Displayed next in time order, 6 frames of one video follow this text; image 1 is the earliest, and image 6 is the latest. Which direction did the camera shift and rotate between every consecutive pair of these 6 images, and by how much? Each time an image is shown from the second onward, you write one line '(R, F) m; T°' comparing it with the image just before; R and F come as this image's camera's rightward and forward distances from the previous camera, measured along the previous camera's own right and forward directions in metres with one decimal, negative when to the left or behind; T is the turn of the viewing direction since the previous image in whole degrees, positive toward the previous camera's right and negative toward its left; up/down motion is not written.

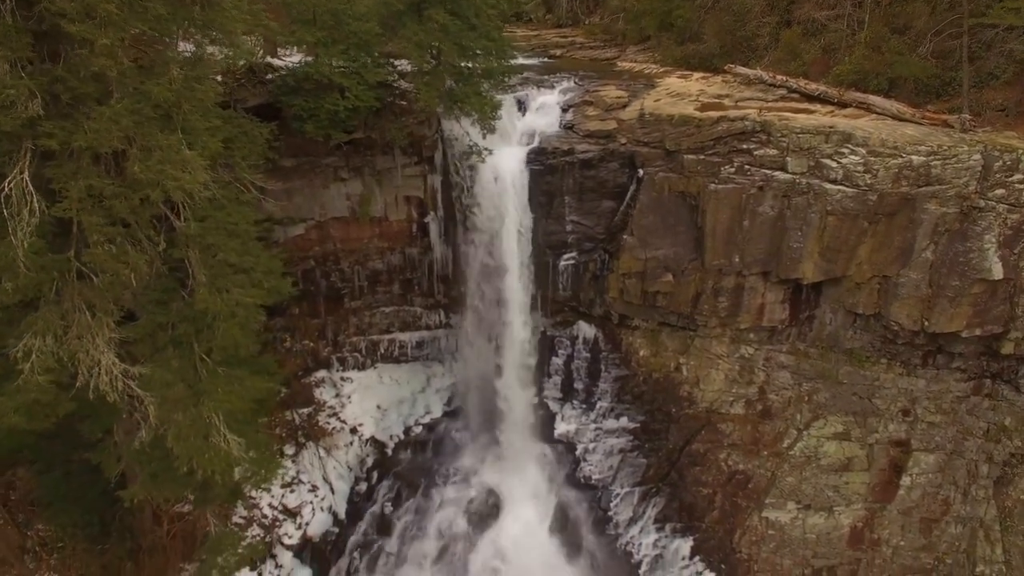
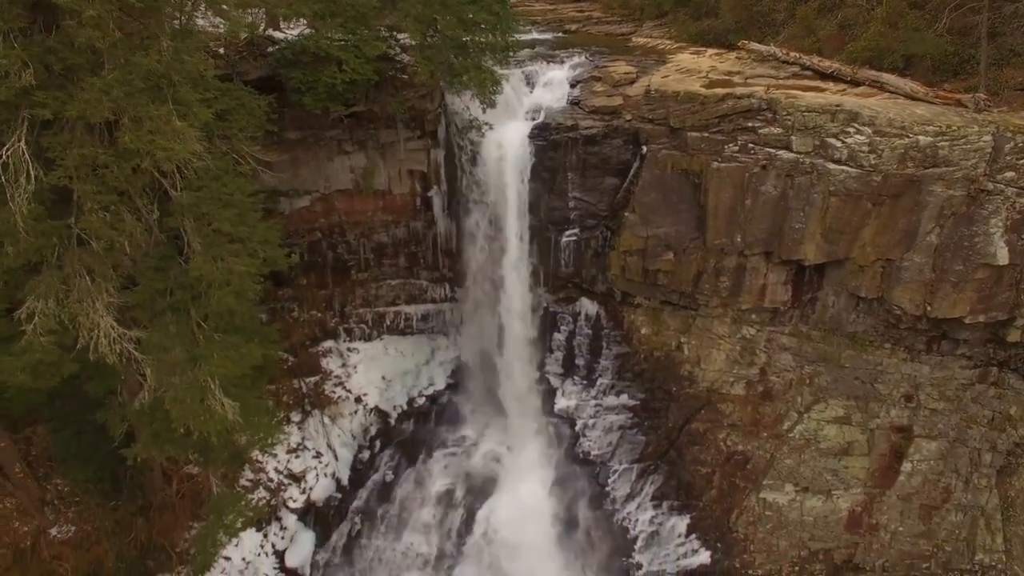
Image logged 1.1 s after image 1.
(+0.6, -0.1) m; -2°
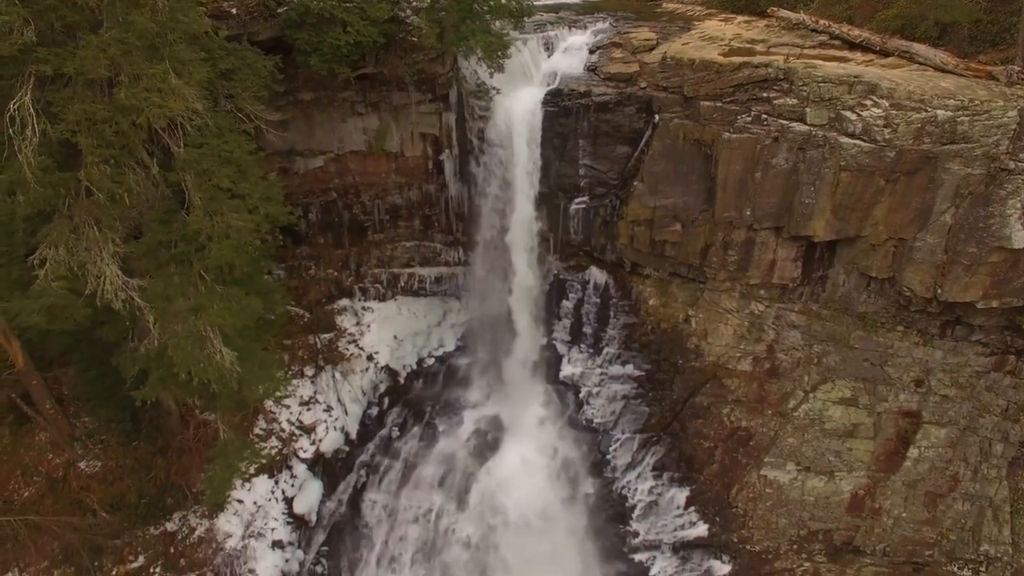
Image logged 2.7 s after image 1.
(+0.8, -0.1) m; -4°
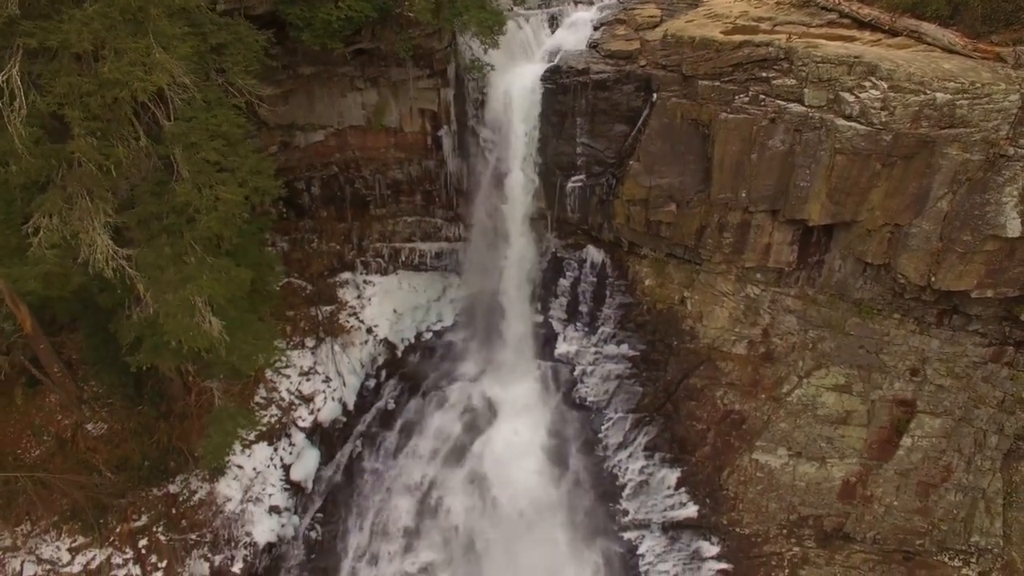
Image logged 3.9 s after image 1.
(+0.6, -0.1) m; -2°
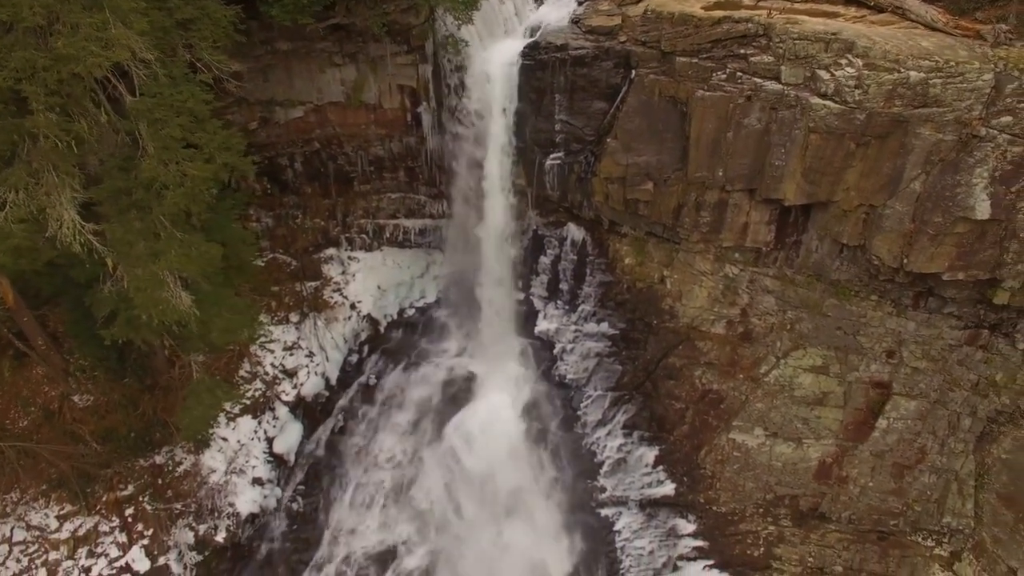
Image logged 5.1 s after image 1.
(+0.7, 0.0) m; -1°
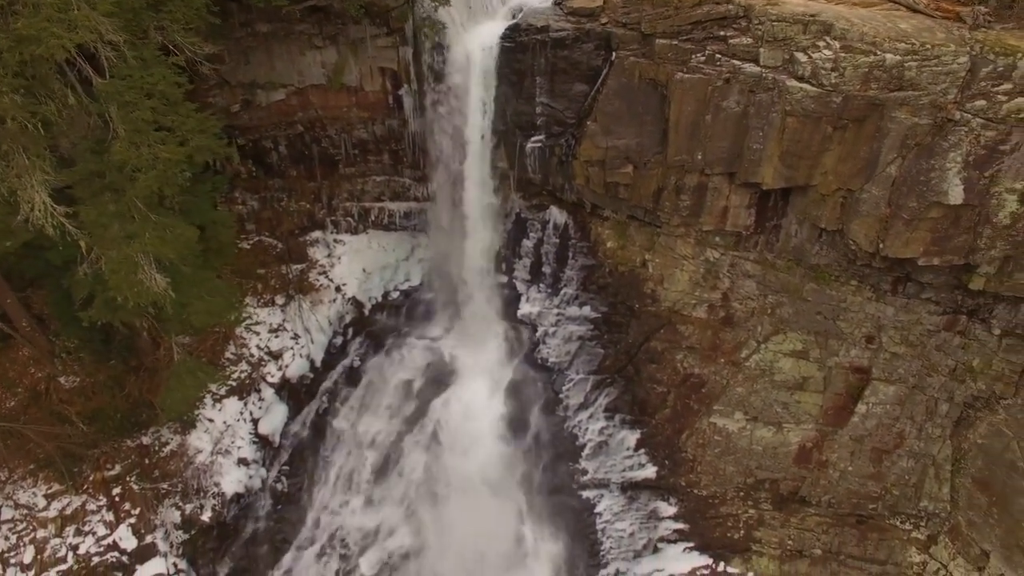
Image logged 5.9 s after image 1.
(+0.5, 0.0) m; 0°
